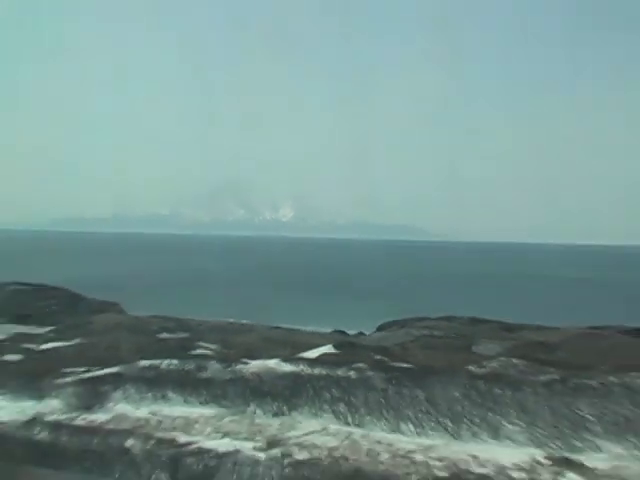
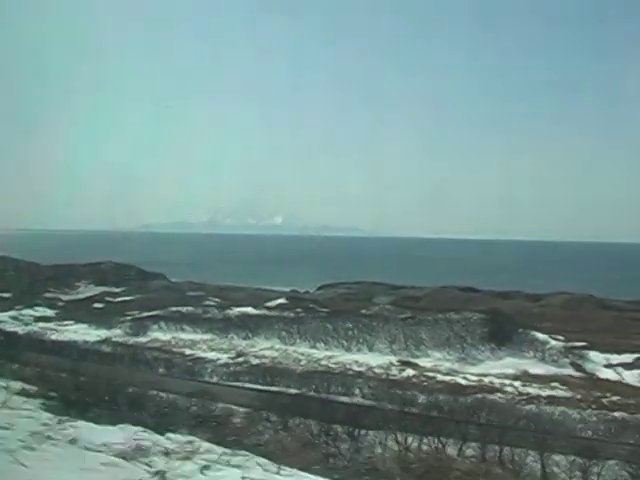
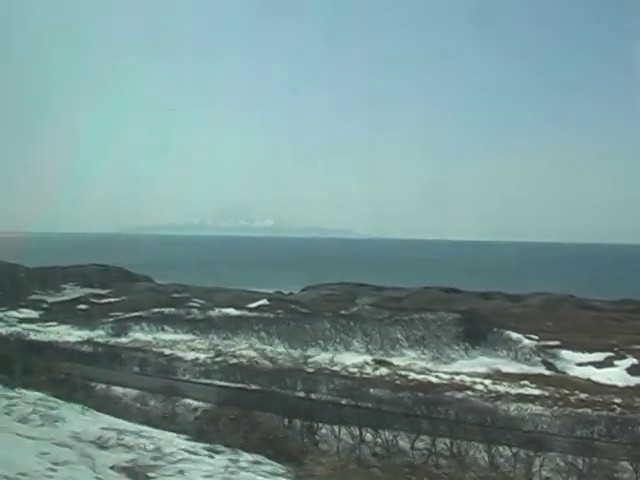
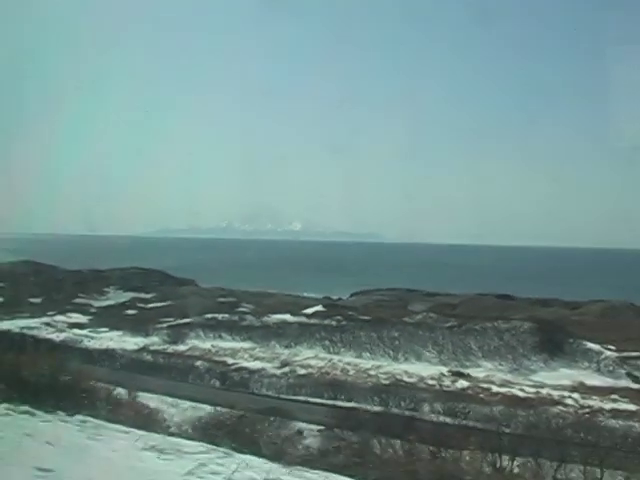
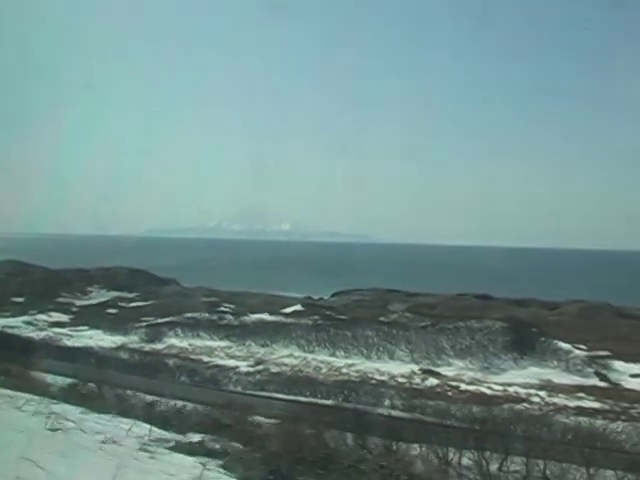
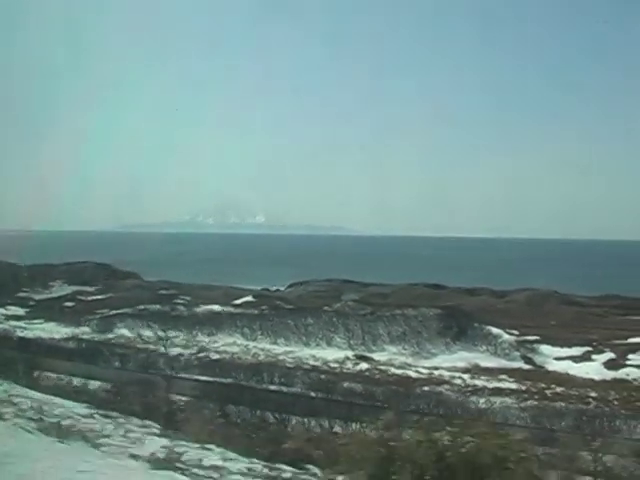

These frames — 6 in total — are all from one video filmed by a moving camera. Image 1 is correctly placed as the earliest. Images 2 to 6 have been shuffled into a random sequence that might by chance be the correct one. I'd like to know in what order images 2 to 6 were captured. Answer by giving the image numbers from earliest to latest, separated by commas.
4, 5, 2, 3, 6
